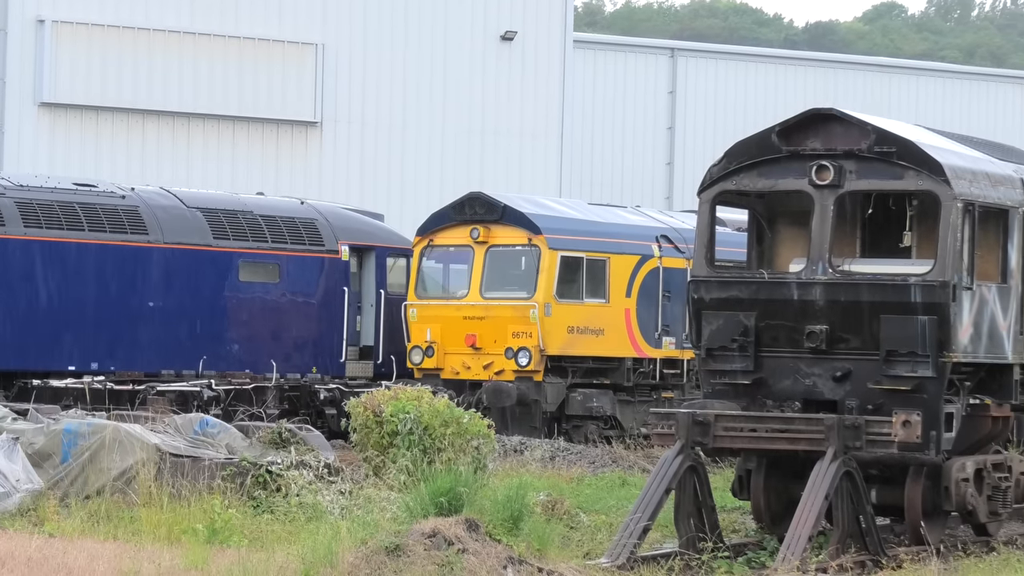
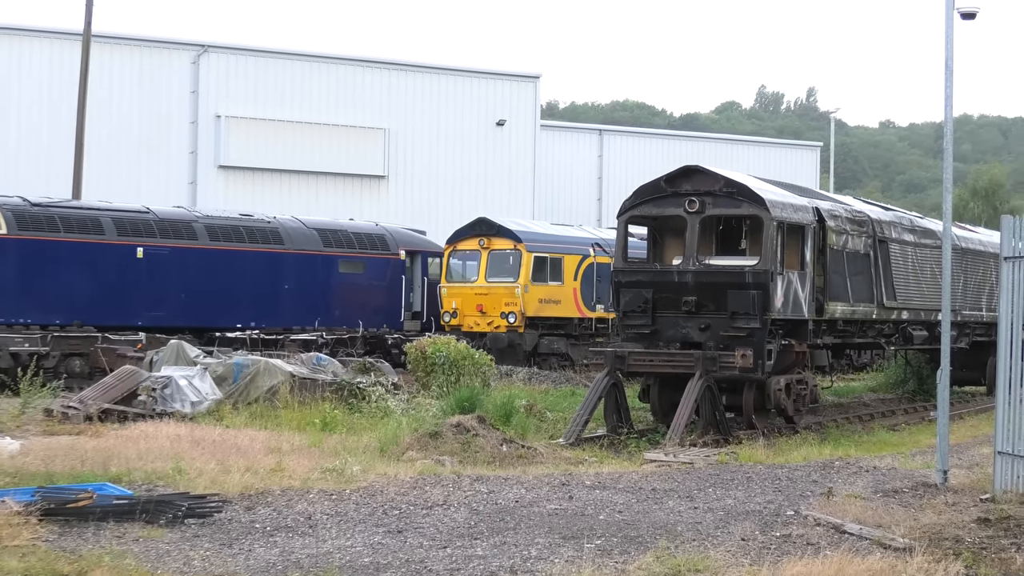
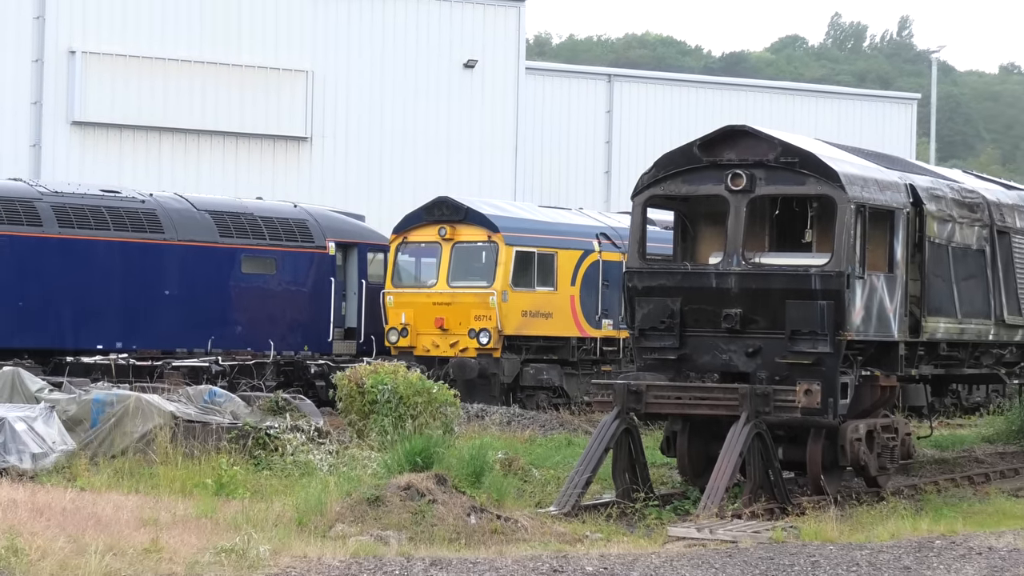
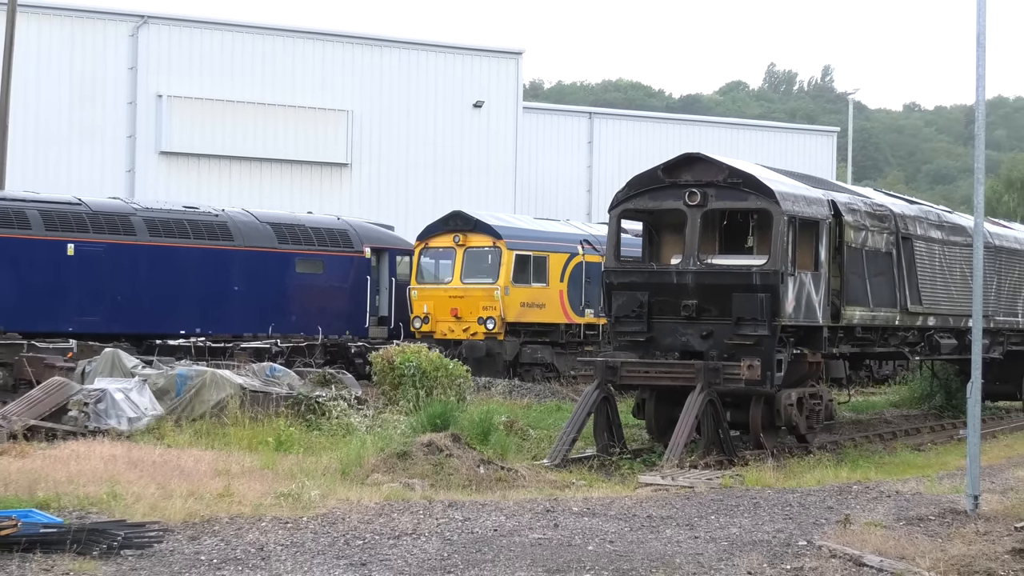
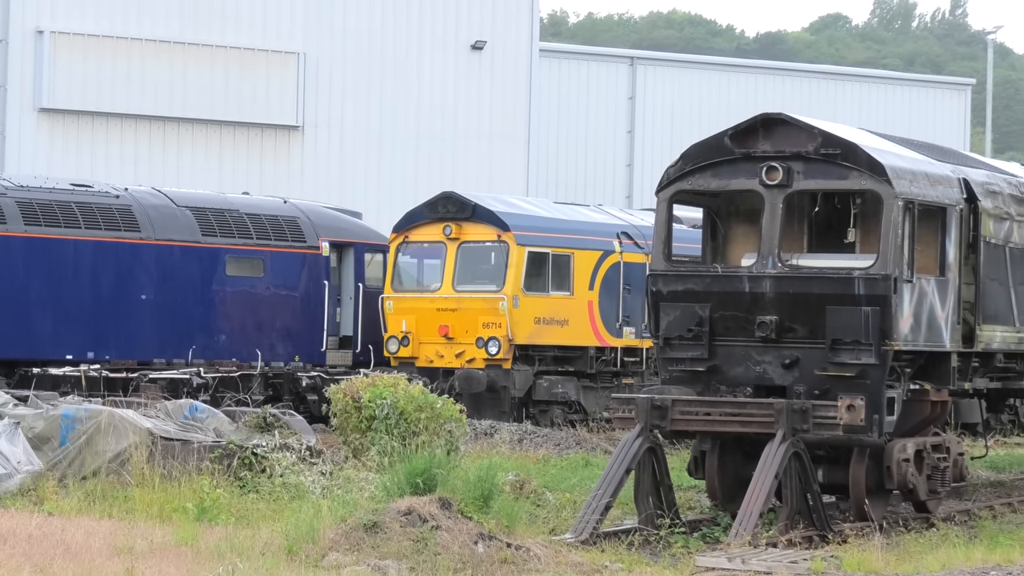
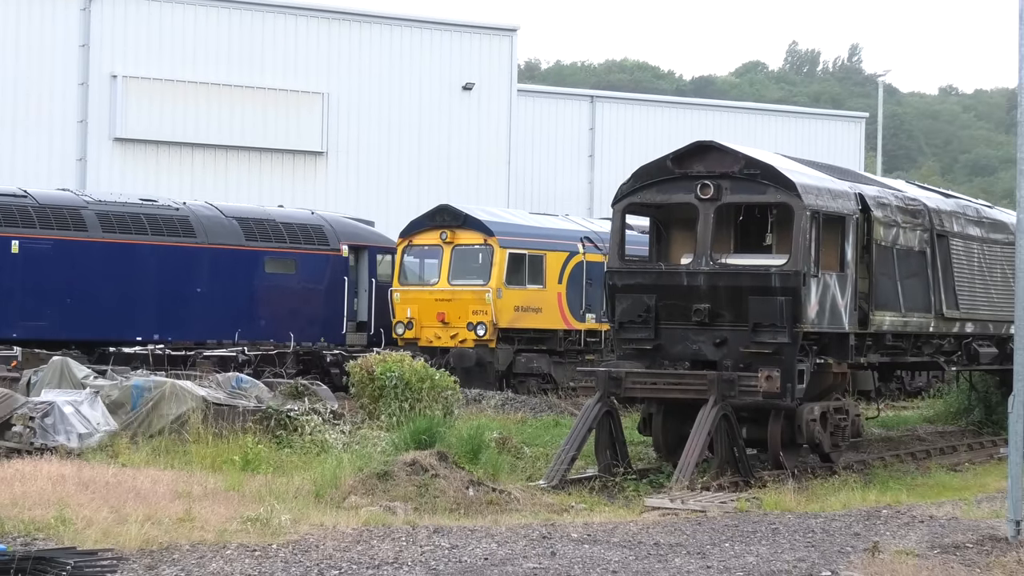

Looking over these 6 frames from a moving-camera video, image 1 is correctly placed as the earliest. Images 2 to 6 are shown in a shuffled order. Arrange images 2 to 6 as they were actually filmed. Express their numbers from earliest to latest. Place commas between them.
5, 3, 6, 4, 2
